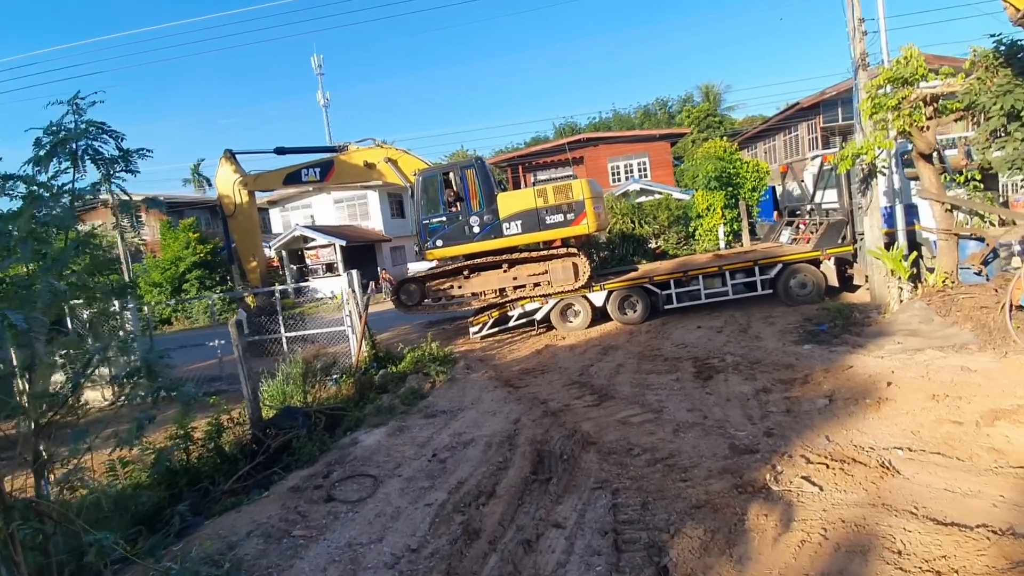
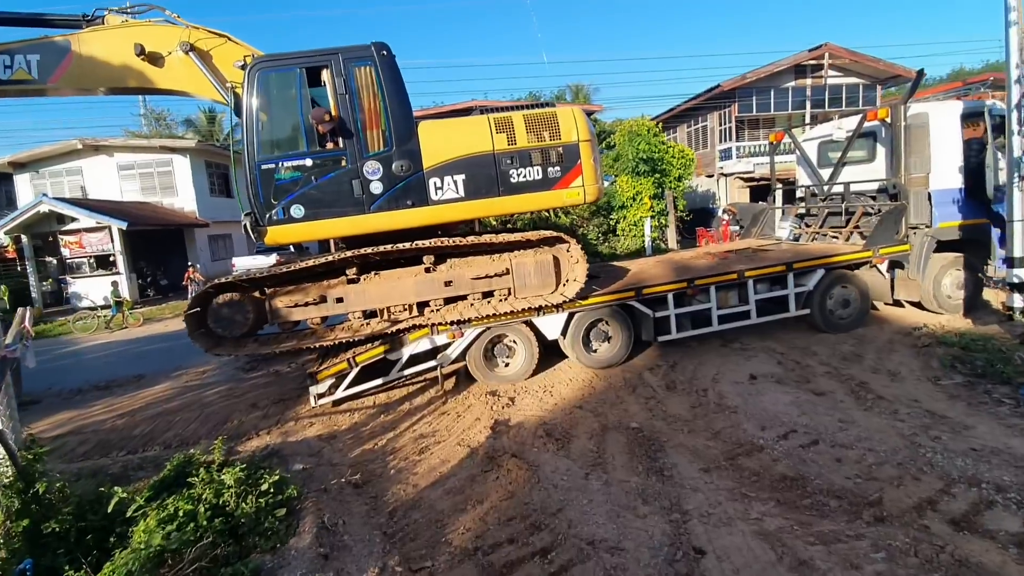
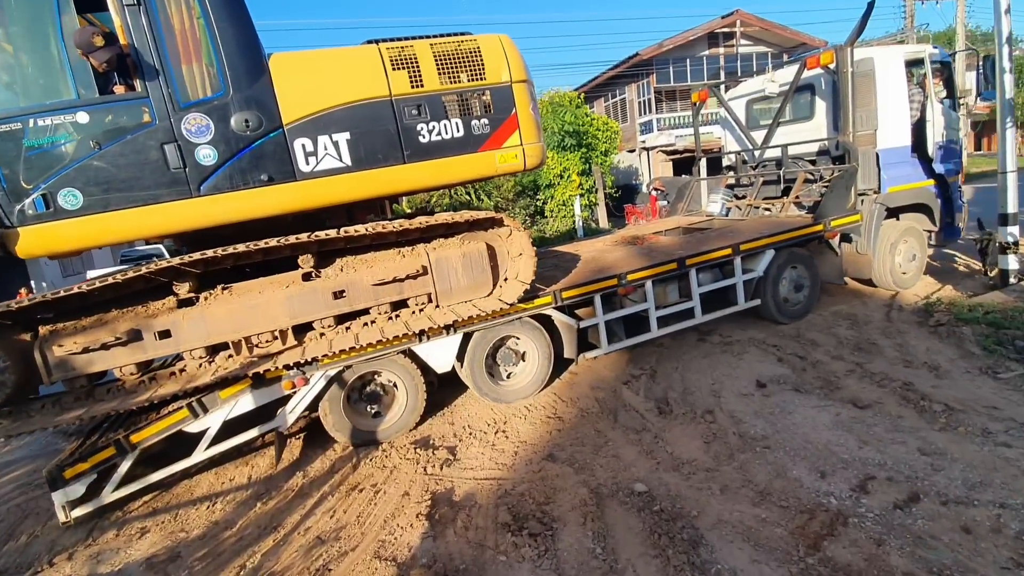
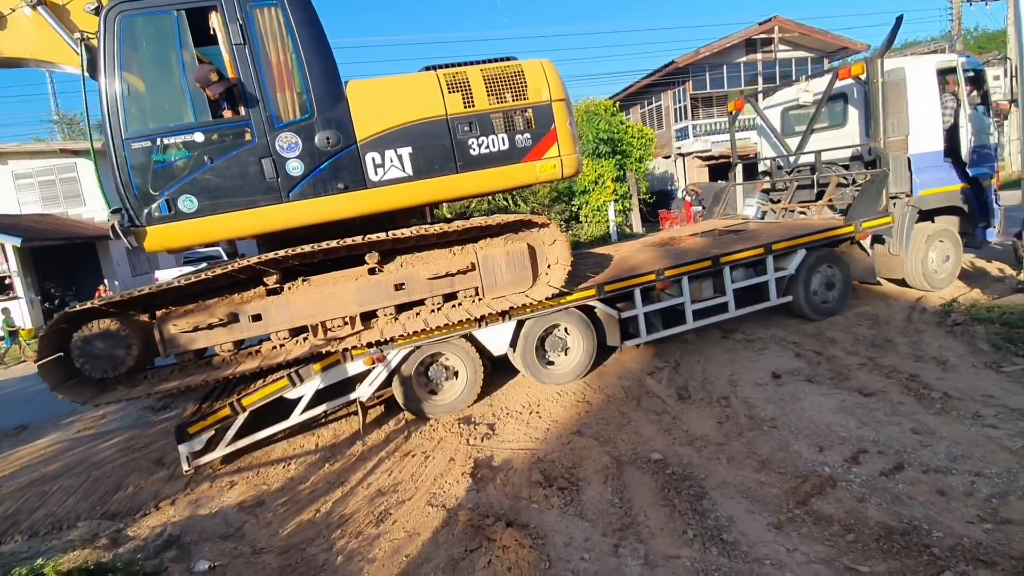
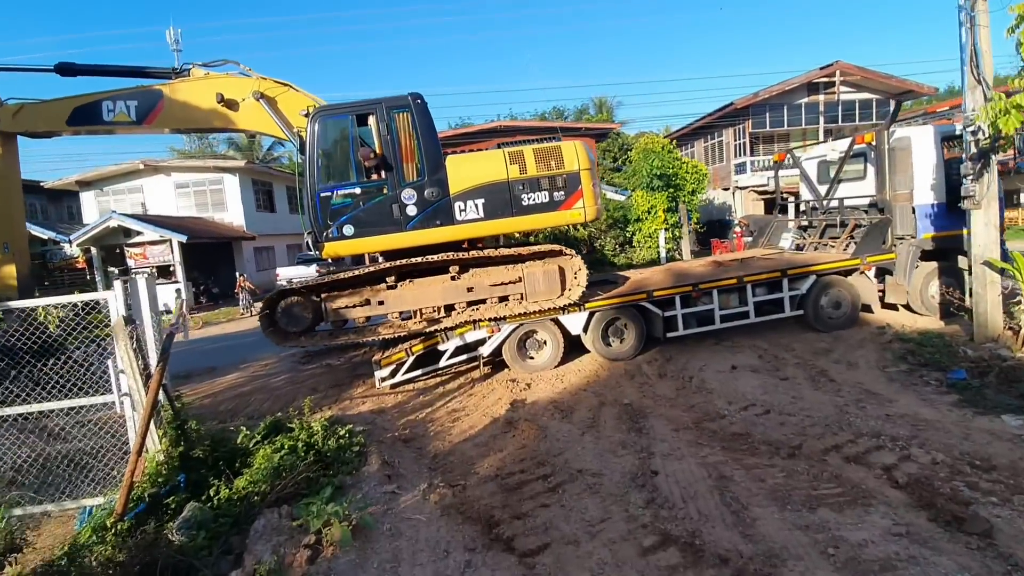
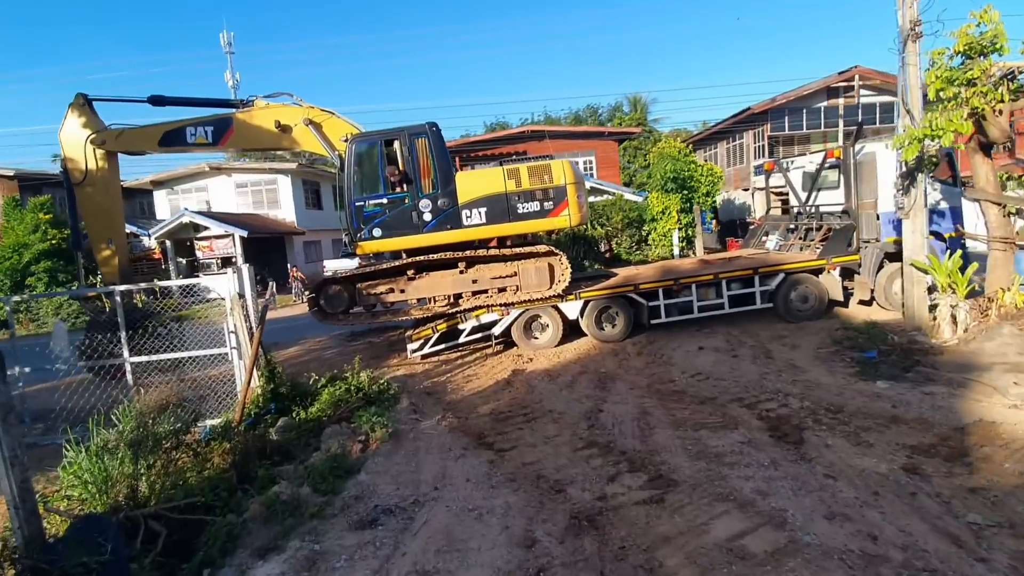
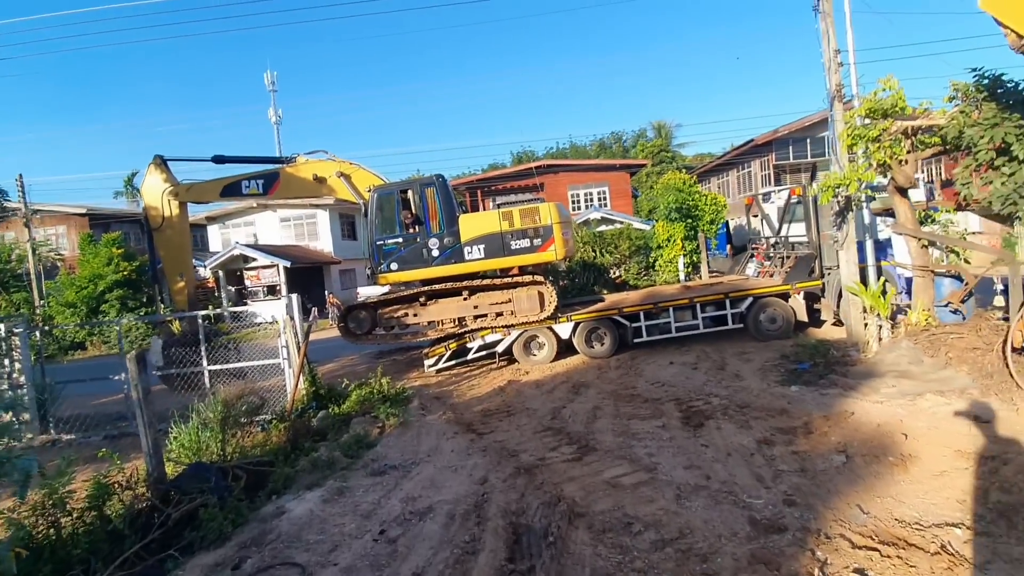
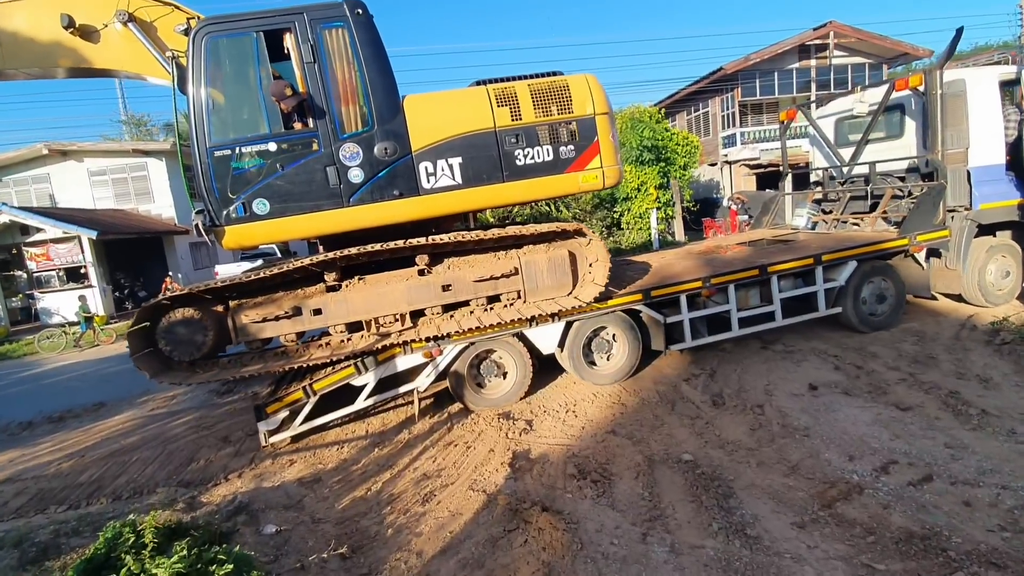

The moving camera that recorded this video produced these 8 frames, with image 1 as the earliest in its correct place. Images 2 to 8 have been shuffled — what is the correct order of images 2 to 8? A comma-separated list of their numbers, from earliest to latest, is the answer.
7, 6, 5, 2, 8, 4, 3
